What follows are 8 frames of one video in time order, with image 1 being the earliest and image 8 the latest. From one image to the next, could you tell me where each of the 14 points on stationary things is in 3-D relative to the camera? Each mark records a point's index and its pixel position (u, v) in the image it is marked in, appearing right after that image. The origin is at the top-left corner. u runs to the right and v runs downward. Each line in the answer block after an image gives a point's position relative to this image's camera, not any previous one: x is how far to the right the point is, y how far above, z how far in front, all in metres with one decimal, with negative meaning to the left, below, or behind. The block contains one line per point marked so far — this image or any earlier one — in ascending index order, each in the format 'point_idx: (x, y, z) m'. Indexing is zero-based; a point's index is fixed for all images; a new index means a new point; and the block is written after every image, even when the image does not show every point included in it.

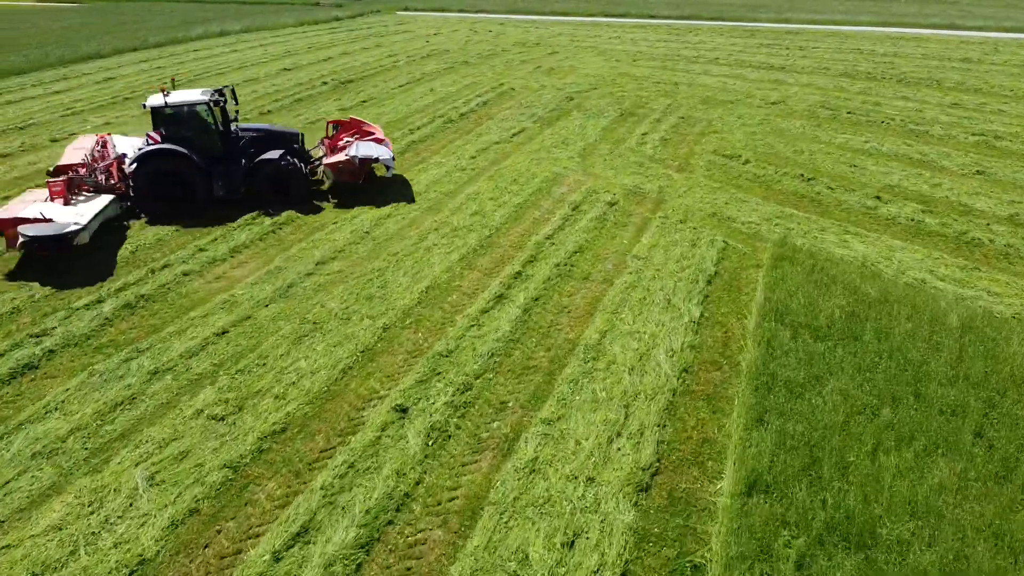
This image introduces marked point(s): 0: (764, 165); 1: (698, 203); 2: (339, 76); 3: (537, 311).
0: (+3.8, +1.8, +12.1) m
1: (+2.4, +1.1, +10.6) m
2: (-4.2, +5.1, +19.5) m
3: (+0.2, -0.2, +7.8) m
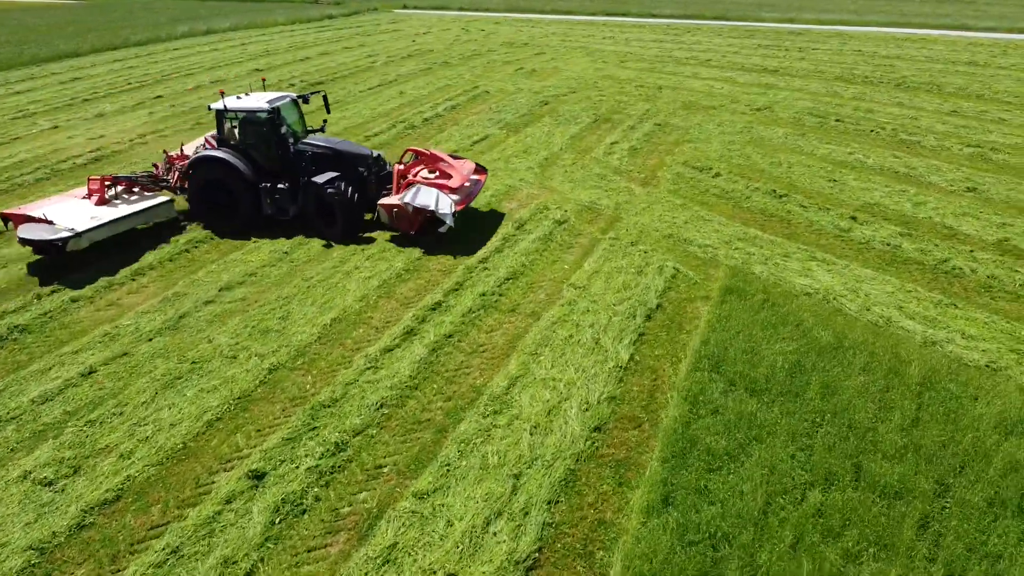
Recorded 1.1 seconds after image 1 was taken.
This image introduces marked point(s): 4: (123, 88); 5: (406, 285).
0: (+3.1, +1.5, +11.2) m
1: (+1.7, +0.8, +9.7) m
2: (-4.7, +4.9, +18.7) m
3: (-0.6, -0.5, +6.9) m
4: (-8.8, +4.5, +18.2) m
5: (-1.1, 0.0, +8.2) m
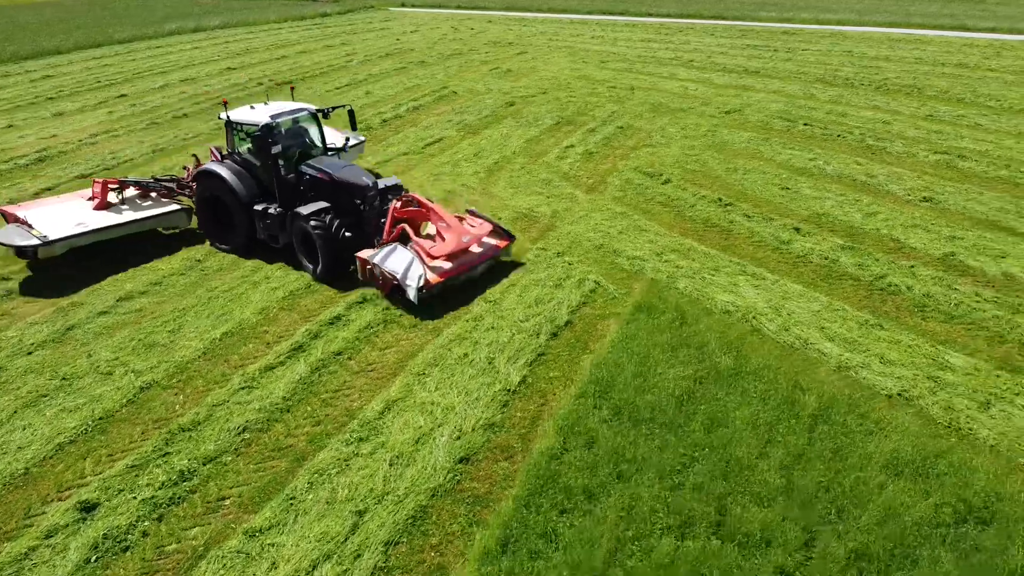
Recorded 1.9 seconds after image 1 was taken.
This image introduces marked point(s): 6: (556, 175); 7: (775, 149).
0: (+2.3, +1.4, +10.7) m
1: (+0.9, +0.7, +9.3) m
2: (-5.3, +4.8, +18.4) m
3: (-1.5, -0.7, +6.5) m
4: (-9.4, +4.5, +18.0) m
5: (-2.0, -0.1, +7.9) m
6: (+0.6, +1.6, +11.4) m
7: (+4.0, +2.1, +12.3) m
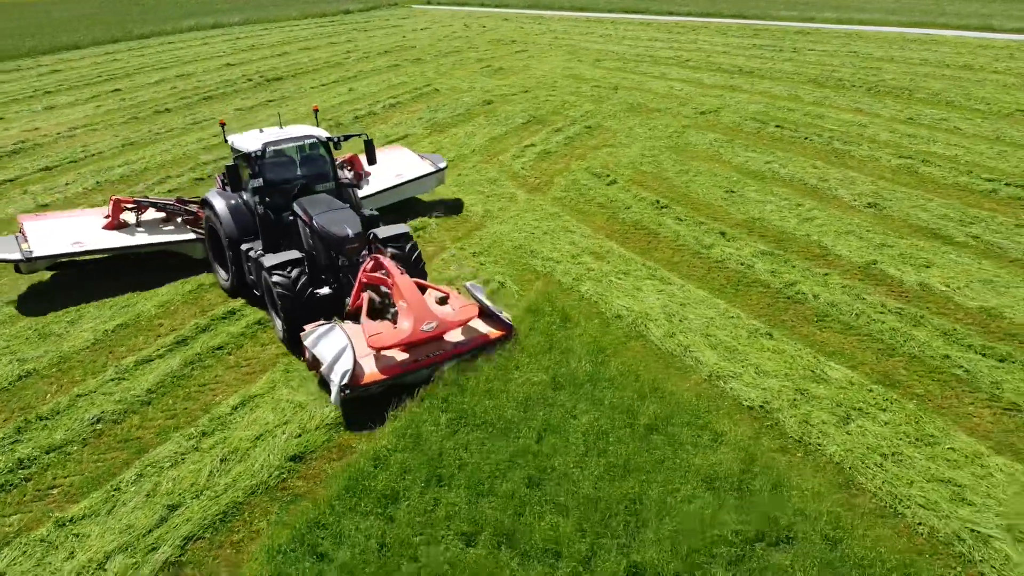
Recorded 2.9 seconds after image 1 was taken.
0: (+1.6, +1.3, +10.6) m
1: (0.0, +0.6, +9.2) m
2: (-5.6, +5.0, +18.6) m
3: (-2.5, -0.6, +6.6) m
4: (-9.7, +4.7, +18.5) m
5: (-2.9, -0.1, +7.9) m
6: (-0.1, +1.6, +11.3) m
7: (+3.3, +2.1, +12.0) m
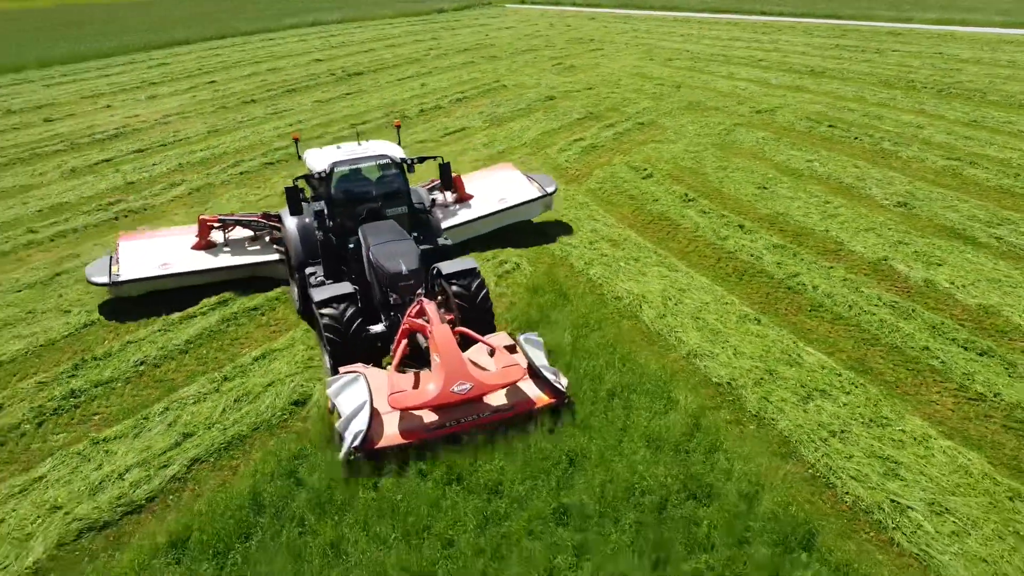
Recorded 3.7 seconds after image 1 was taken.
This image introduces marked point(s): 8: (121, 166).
0: (+2.1, +1.4, +10.9) m
1: (+0.4, +0.8, +9.8) m
2: (-3.9, +5.4, +19.7) m
3: (-2.5, -0.3, +7.4) m
4: (-8.0, +5.3, +20.0) m
5: (-2.7, +0.3, +8.8) m
6: (+0.5, +1.8, +11.8) m
7: (+4.0, +2.1, +12.1) m
8: (-6.1, +1.9, +12.7) m
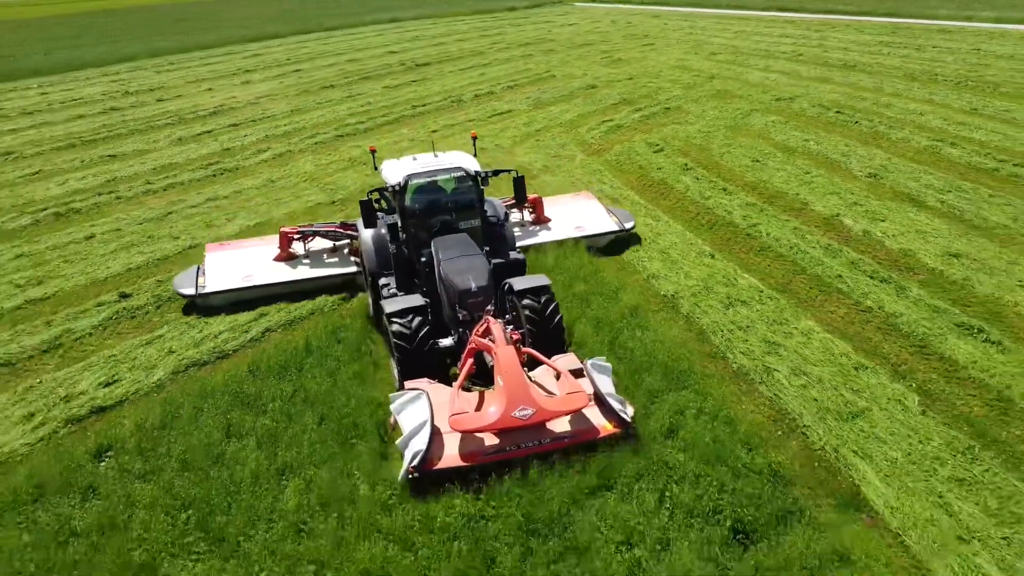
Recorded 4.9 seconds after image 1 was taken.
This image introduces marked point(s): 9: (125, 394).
0: (+2.5, +2.1, +12.6) m
1: (+0.7, +1.5, +11.6) m
2: (-2.5, +6.2, +21.9) m
3: (-2.4, +0.5, +9.5) m
4: (-6.6, +6.3, +22.6) m
5: (-2.5, +1.1, +10.9) m
6: (+1.1, +2.5, +13.6) m
7: (+4.6, +2.7, +13.6) m
8: (-5.5, +2.8, +15.1) m
9: (-3.1, -0.9, +6.5) m
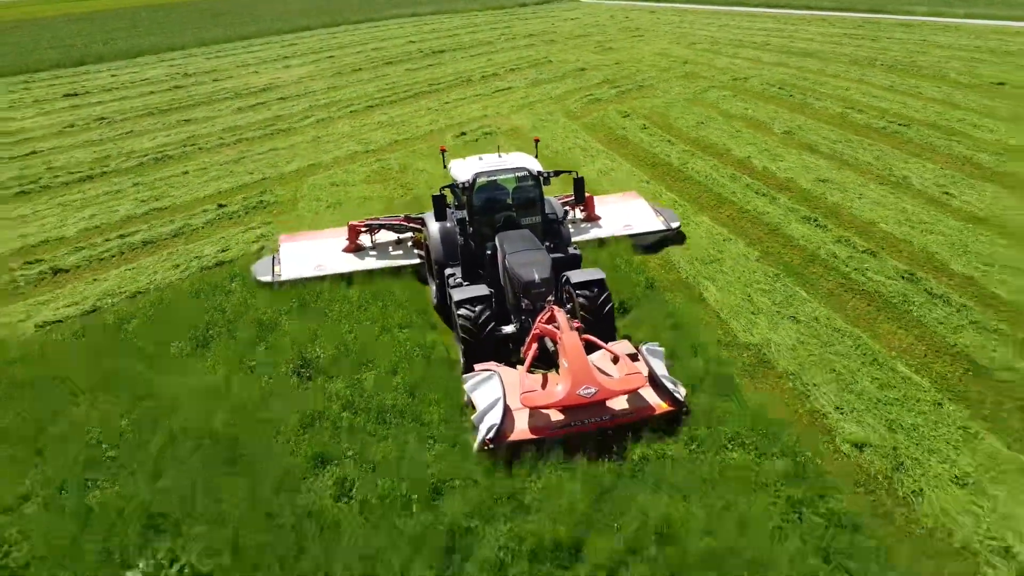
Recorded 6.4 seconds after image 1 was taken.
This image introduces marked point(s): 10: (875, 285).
0: (+2.4, +3.3, +15.7) m
1: (+0.6, +2.8, +14.7) m
2: (-2.3, +7.5, +25.1) m
3: (-2.6, +1.7, +12.8) m
4: (-6.4, +7.6, +25.9) m
5: (-2.6, +2.3, +14.2) m
6: (+1.0, +3.7, +16.8) m
7: (+4.6, +3.9, +16.7) m
8: (-5.5, +4.1, +18.4) m
9: (-3.3, +0.4, +9.7) m
10: (+3.7, 0.0, +8.1) m
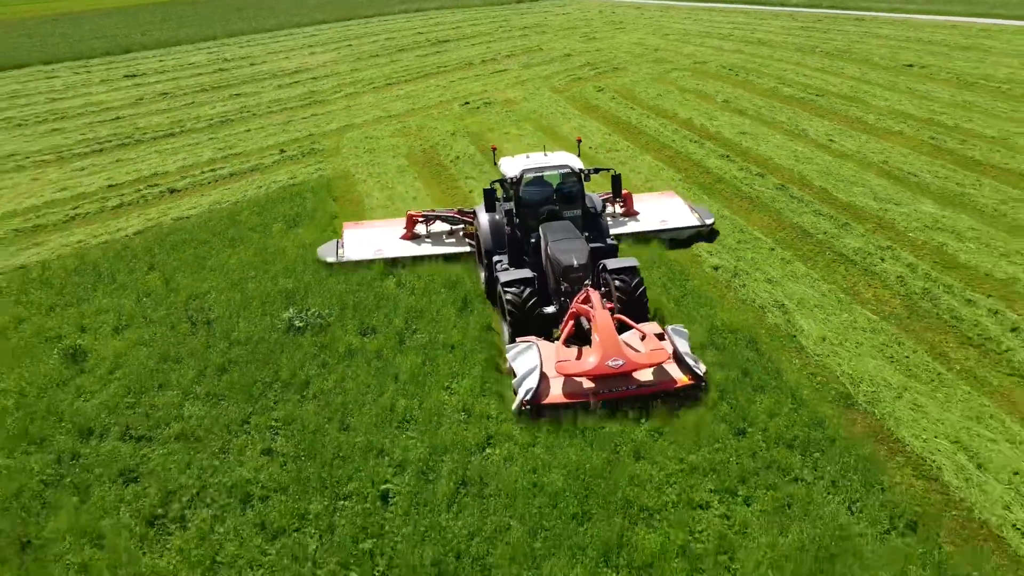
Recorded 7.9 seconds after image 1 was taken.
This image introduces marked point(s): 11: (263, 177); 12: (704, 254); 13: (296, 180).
0: (+2.3, +4.7, +19.2) m
1: (+0.5, +4.1, +18.3) m
2: (-2.5, +8.9, +28.6) m
3: (-2.7, +3.1, +16.3) m
4: (-6.5, +9.0, +29.4) m
5: (-2.7, +3.7, +17.7) m
6: (+0.9, +5.1, +20.3) m
7: (+4.4, +5.2, +20.2) m
8: (-5.6, +5.5, +21.9) m
9: (-3.5, +1.8, +13.3) m
10: (+3.5, +1.4, +11.7) m
11: (-4.2, +1.9, +13.6) m
12: (+2.3, +0.4, +9.6) m
13: (-3.6, +1.8, +13.3) m
